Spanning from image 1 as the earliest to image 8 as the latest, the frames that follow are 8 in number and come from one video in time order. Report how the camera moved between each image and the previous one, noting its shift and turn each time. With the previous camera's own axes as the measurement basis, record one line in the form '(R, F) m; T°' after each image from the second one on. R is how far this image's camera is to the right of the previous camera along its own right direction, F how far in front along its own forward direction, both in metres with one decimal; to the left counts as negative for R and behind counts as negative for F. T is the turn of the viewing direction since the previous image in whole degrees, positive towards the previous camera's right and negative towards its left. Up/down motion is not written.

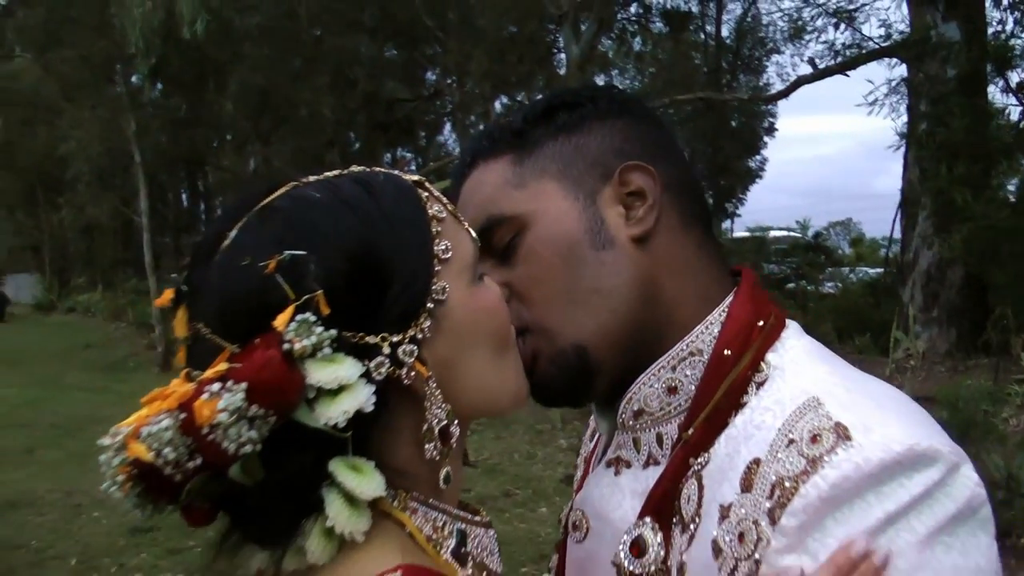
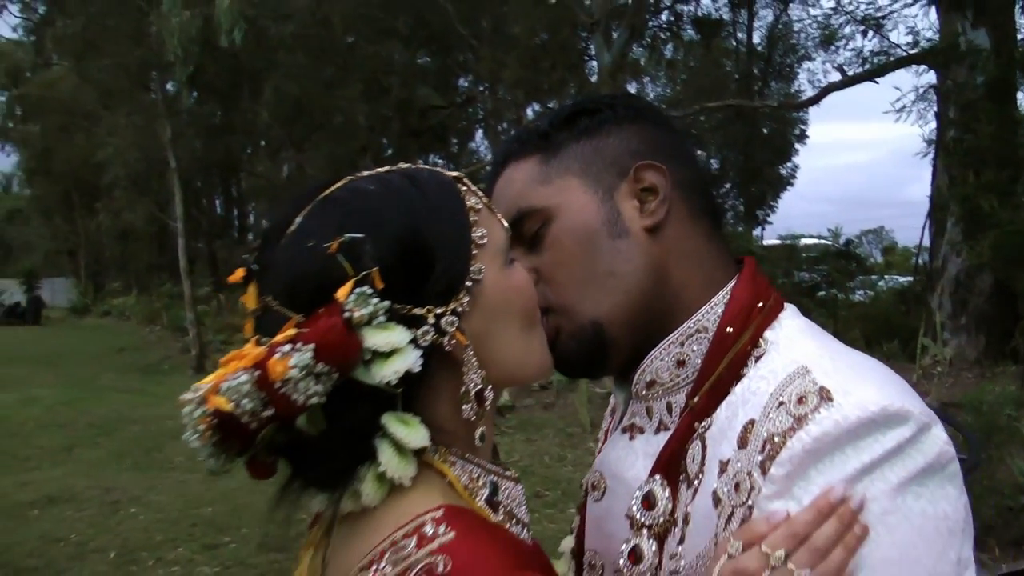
(0.0, -0.1) m; -1°
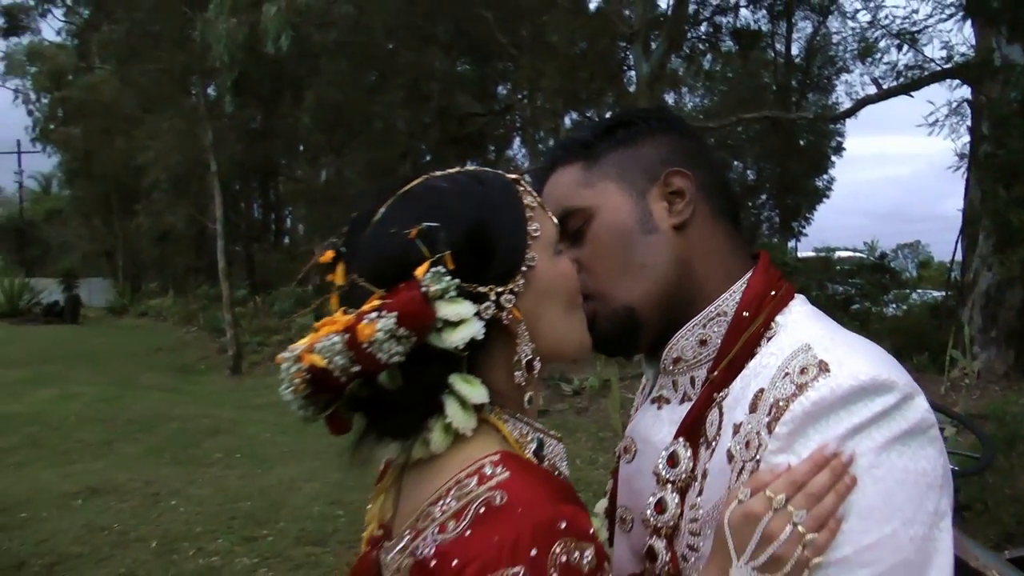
(0.0, -0.1) m; -1°
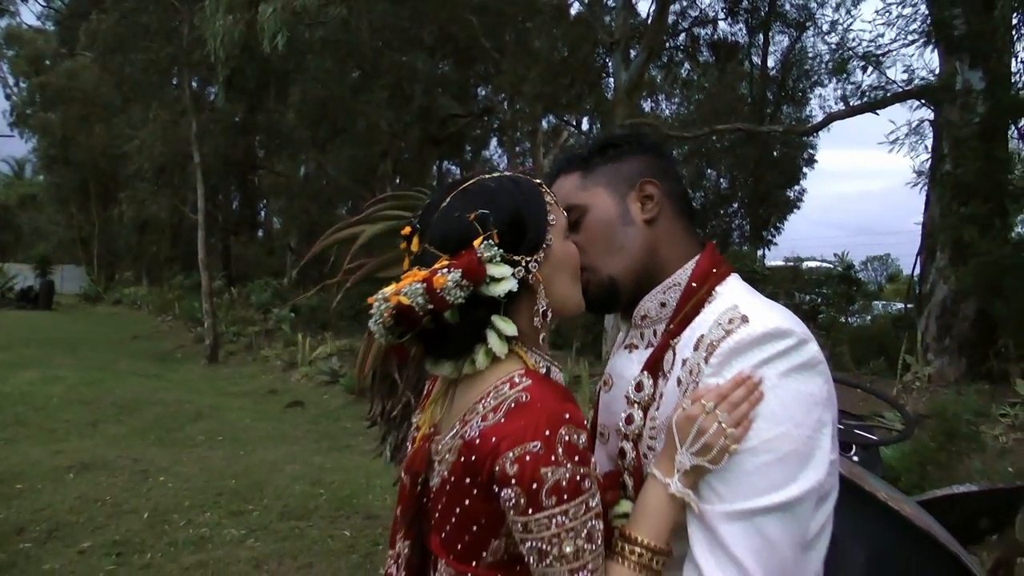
(0.0, -0.4) m; +1°
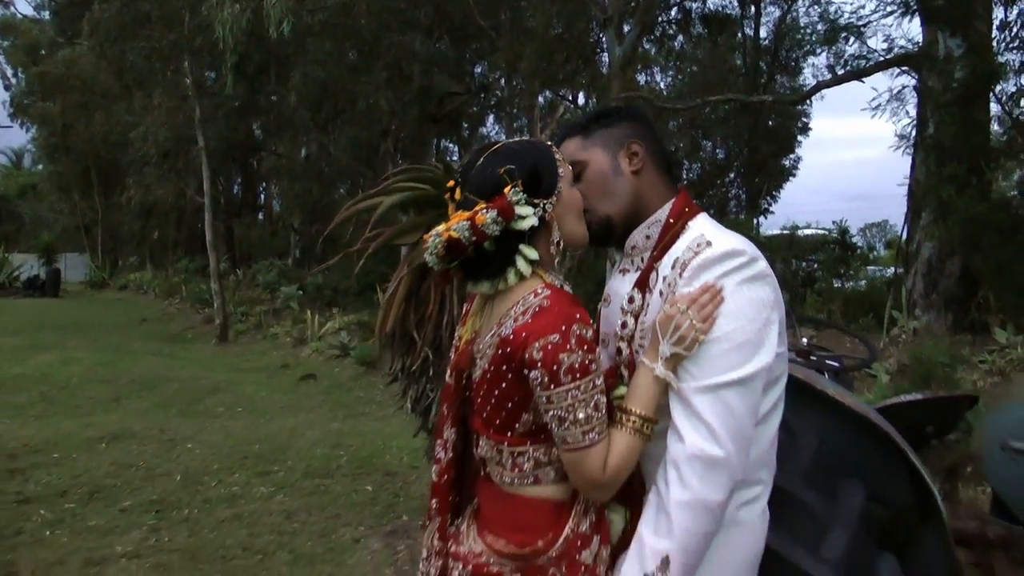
(0.0, -0.4) m; 0°
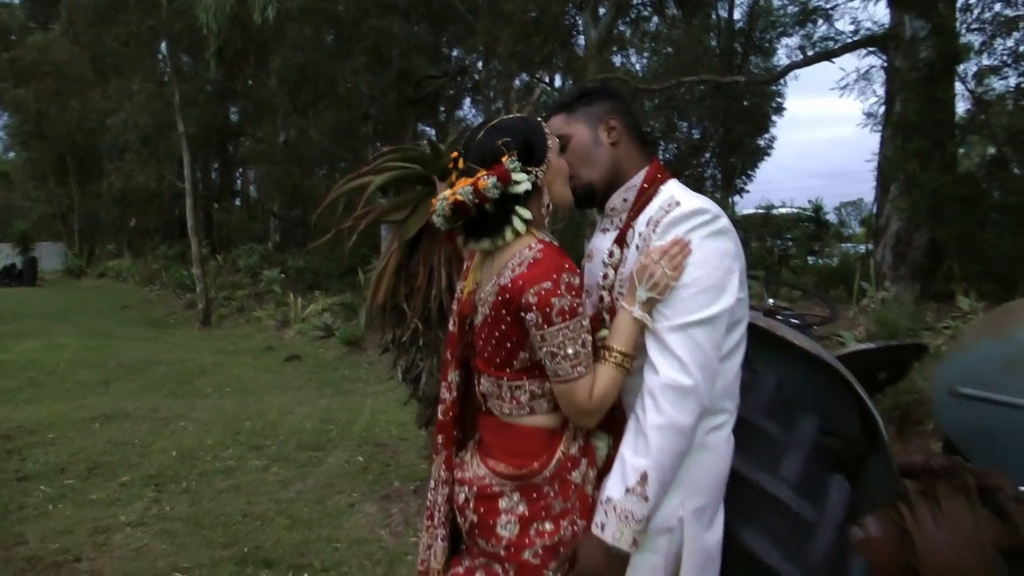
(0.0, -0.2) m; +1°
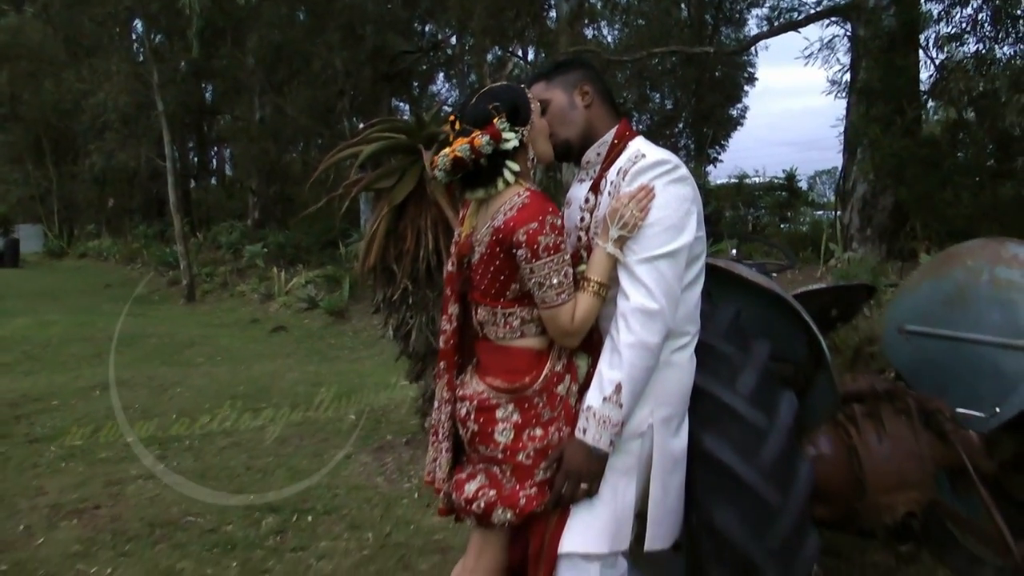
(0.0, -0.3) m; +1°
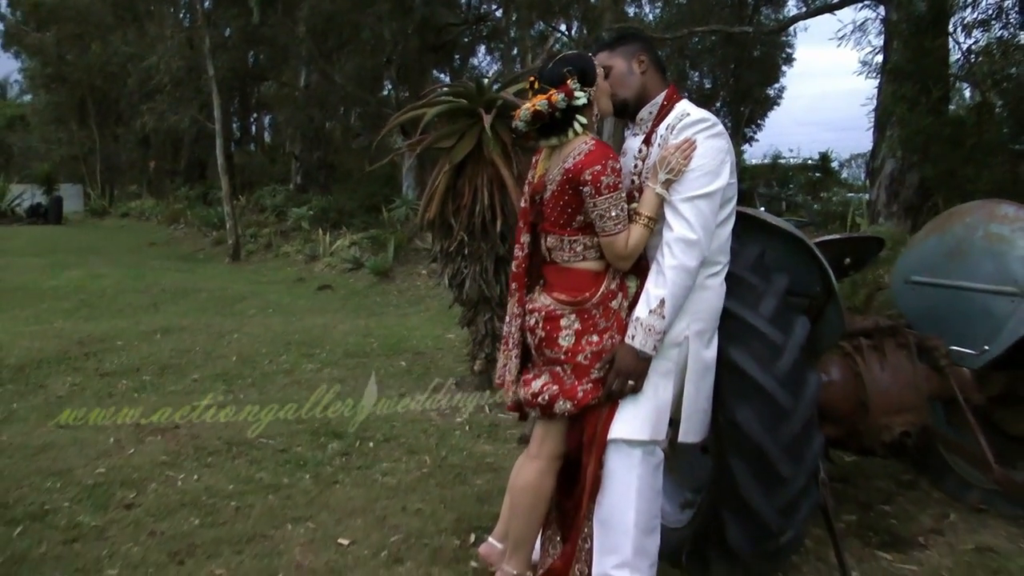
(-0.1, -0.5) m; -1°
